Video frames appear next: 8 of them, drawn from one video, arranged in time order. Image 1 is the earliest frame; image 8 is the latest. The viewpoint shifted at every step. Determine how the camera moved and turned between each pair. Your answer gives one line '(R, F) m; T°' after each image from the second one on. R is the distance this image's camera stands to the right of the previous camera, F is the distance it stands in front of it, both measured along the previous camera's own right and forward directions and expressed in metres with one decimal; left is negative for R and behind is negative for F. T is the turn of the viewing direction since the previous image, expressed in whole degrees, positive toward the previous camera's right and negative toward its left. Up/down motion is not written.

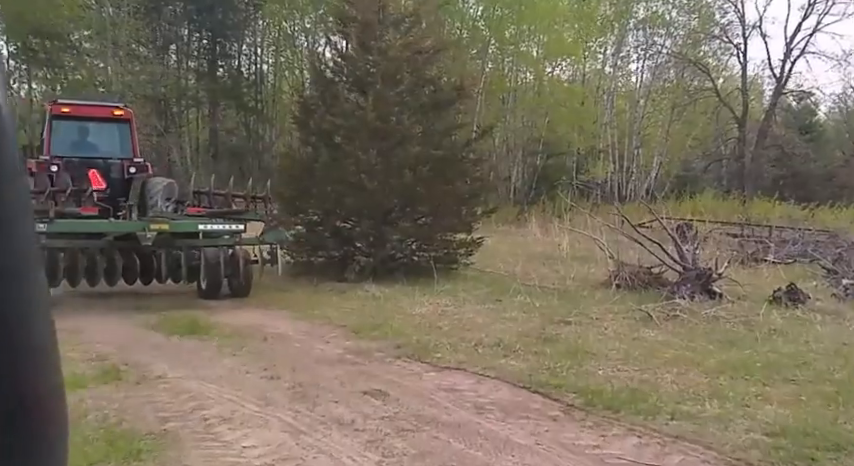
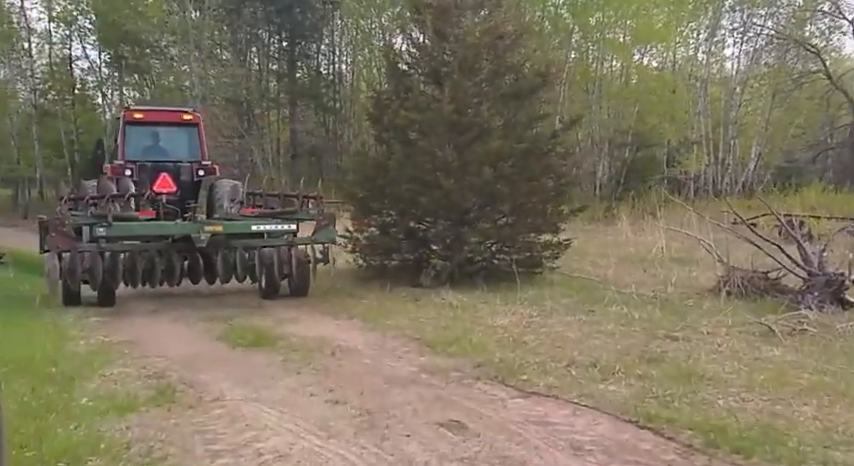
(0.0, +0.9) m; -5°
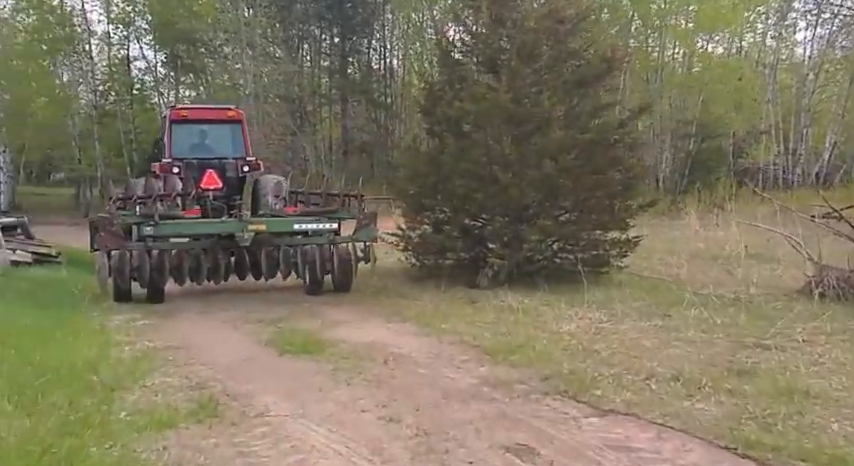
(-0.1, +0.7) m; -3°
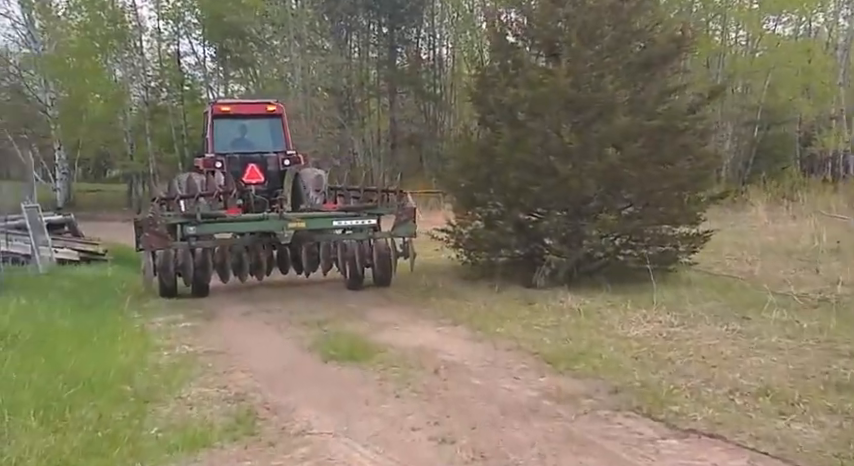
(0.0, +0.6) m; -3°
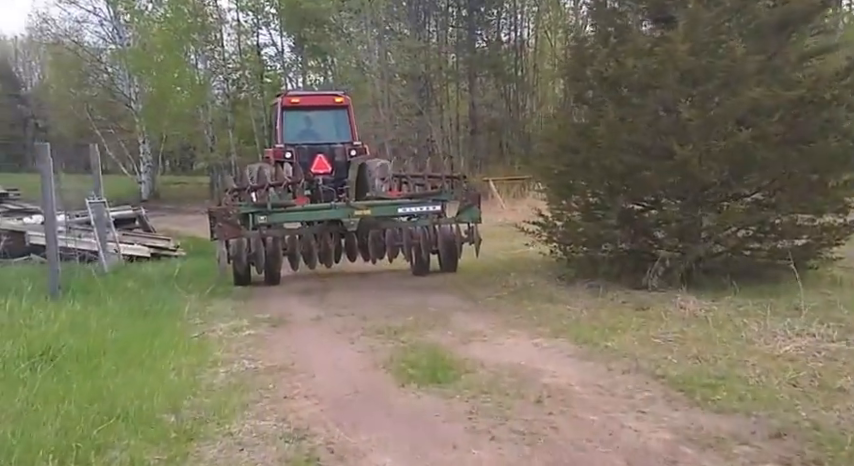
(-0.1, +1.3) m; -5°
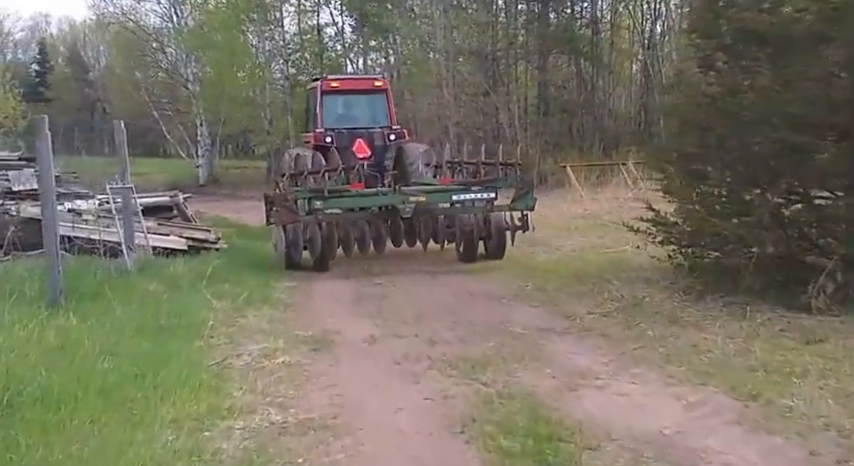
(-0.2, +2.1) m; -4°
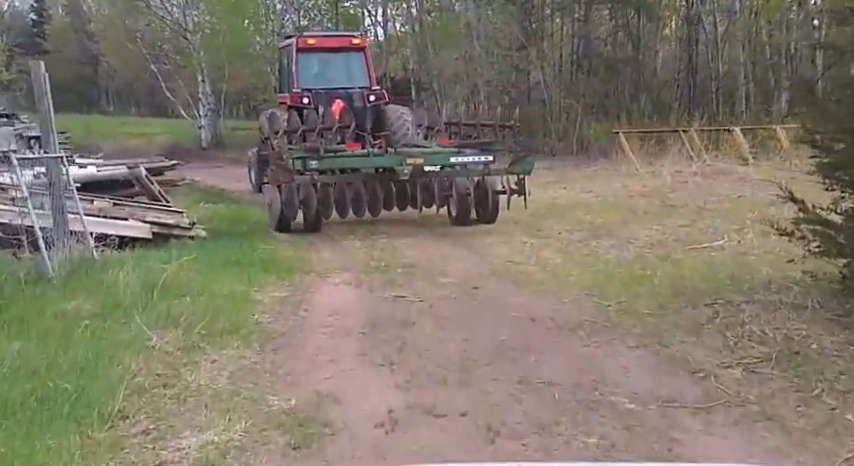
(-0.2, +2.9) m; -1°
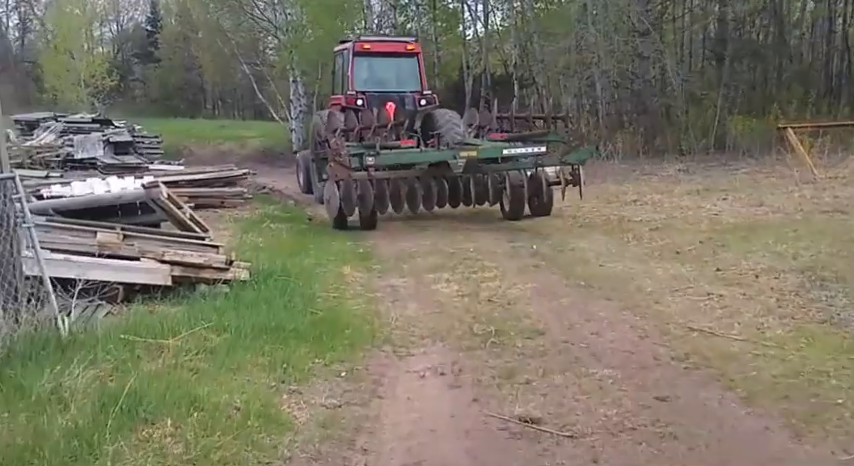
(-0.2, +3.4) m; -6°
